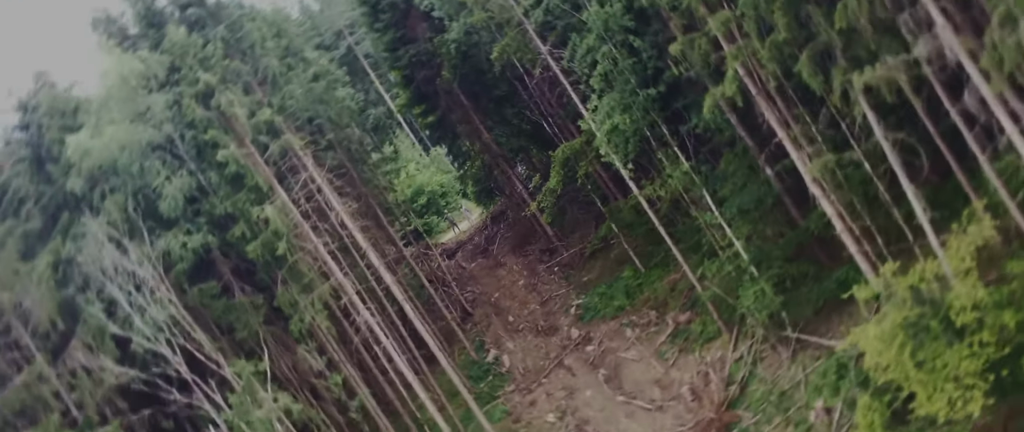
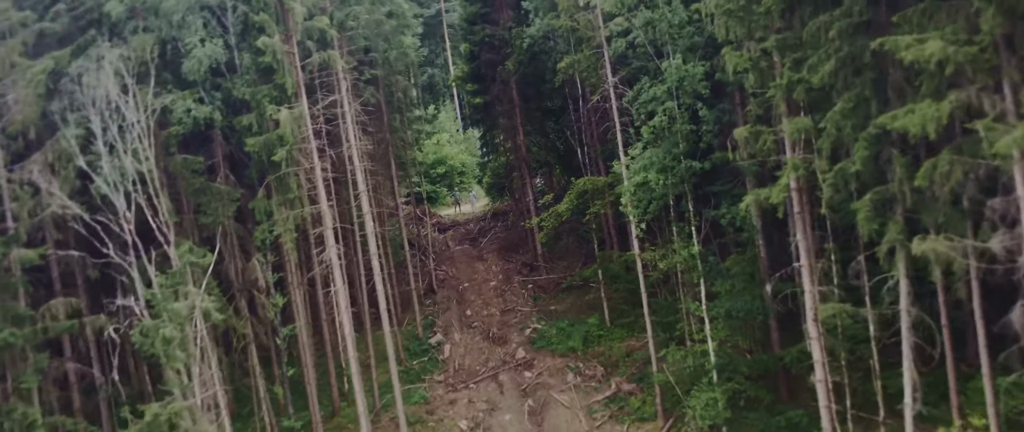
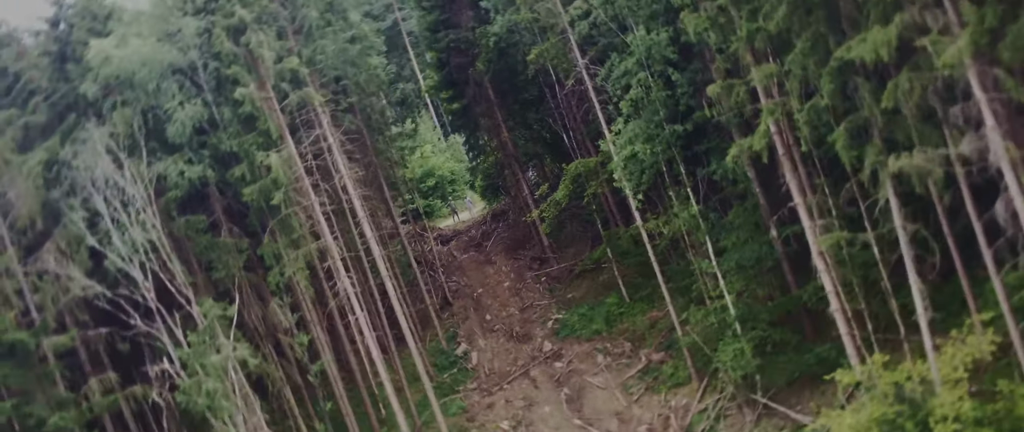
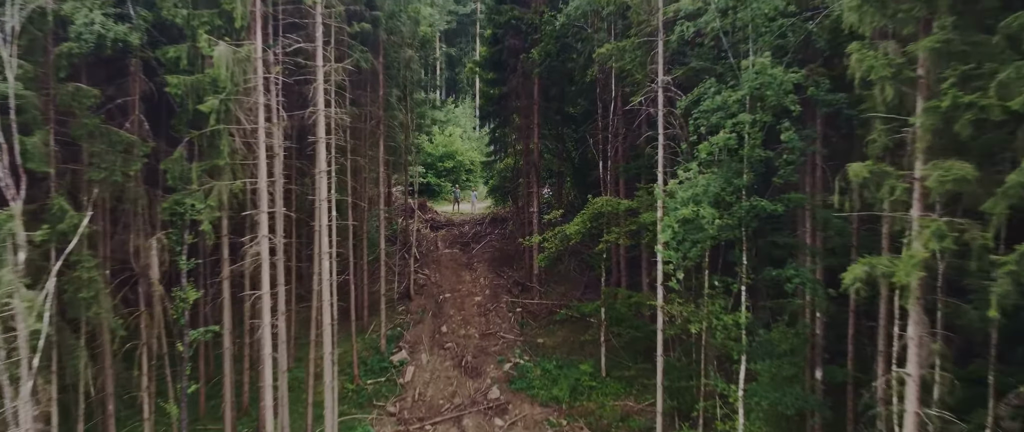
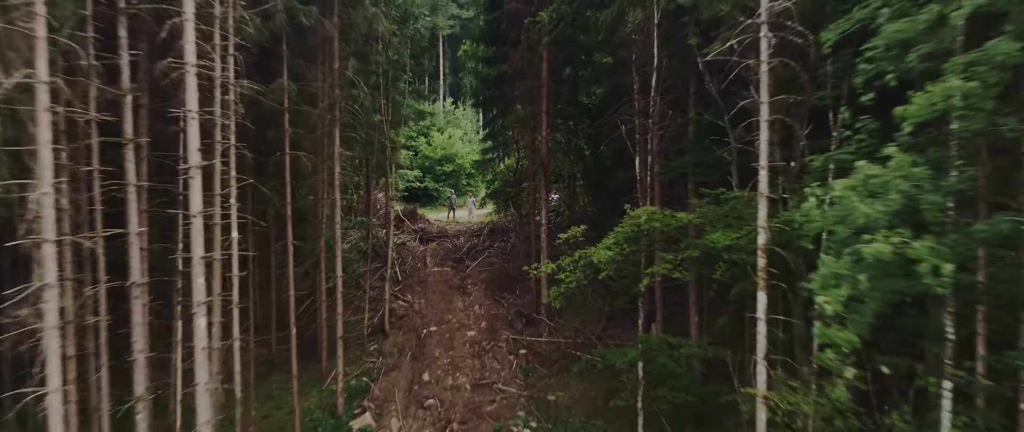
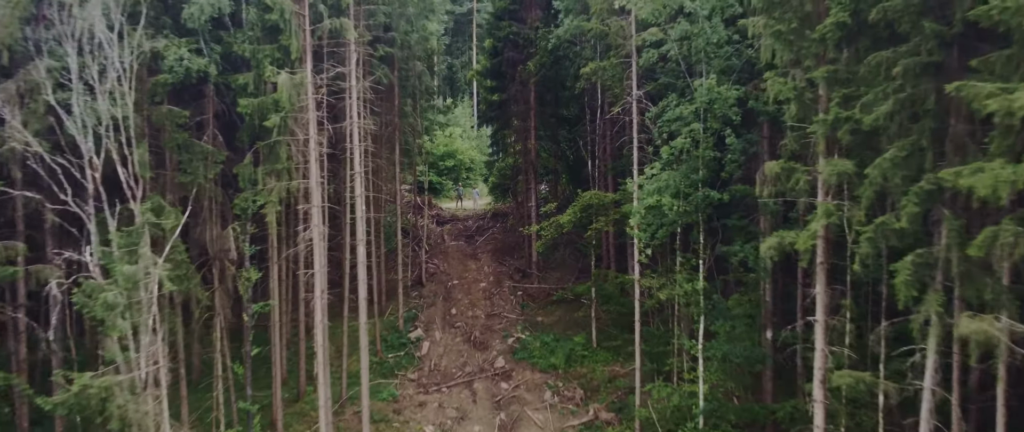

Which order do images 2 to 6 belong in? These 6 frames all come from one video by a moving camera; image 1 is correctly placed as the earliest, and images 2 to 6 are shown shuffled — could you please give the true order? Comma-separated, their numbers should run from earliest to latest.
3, 2, 6, 4, 5
